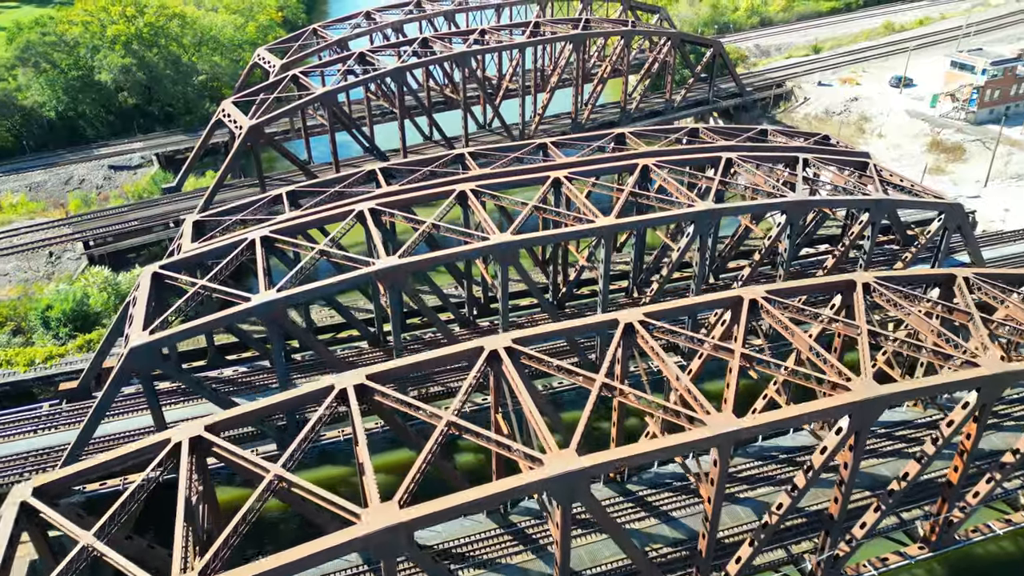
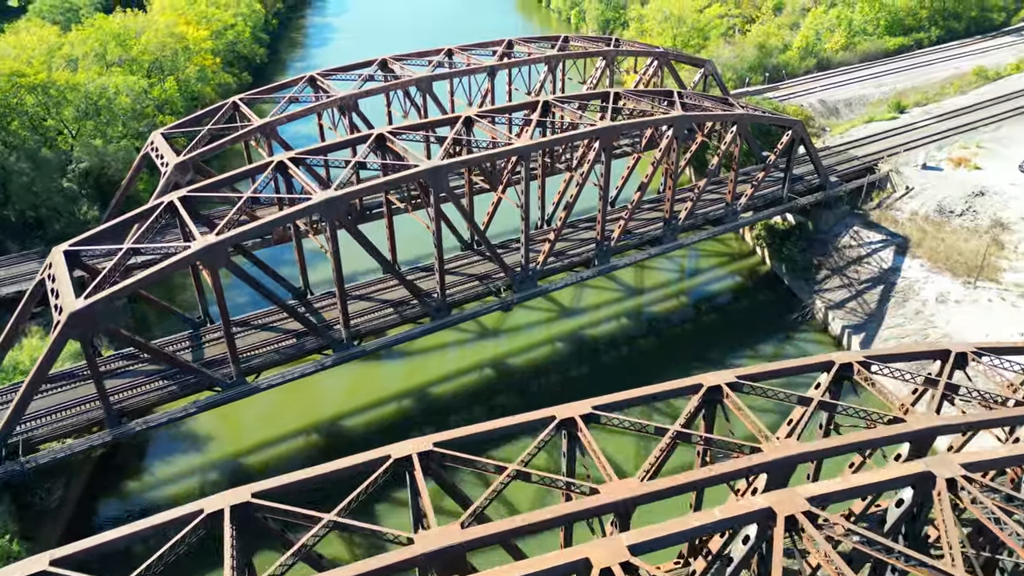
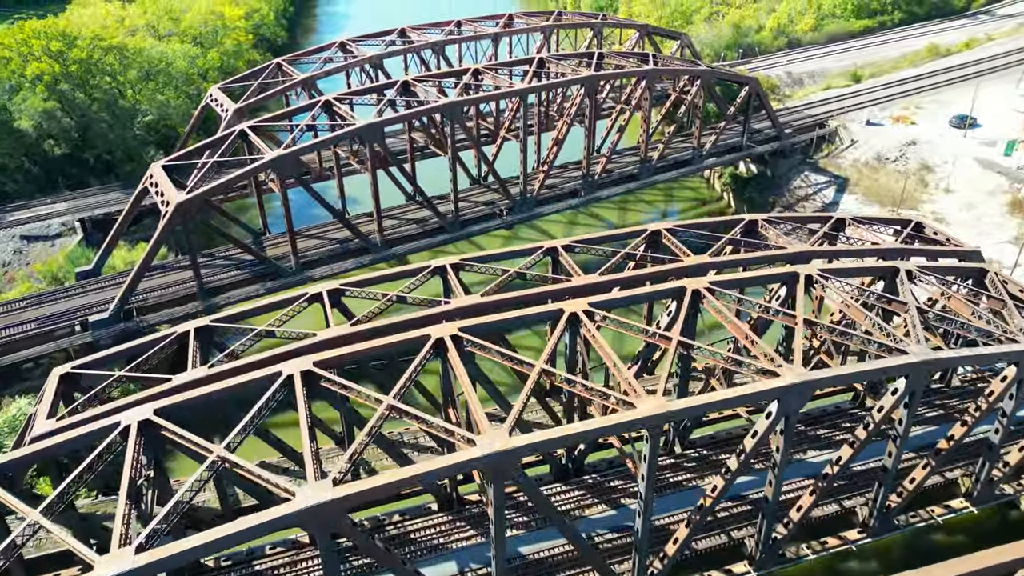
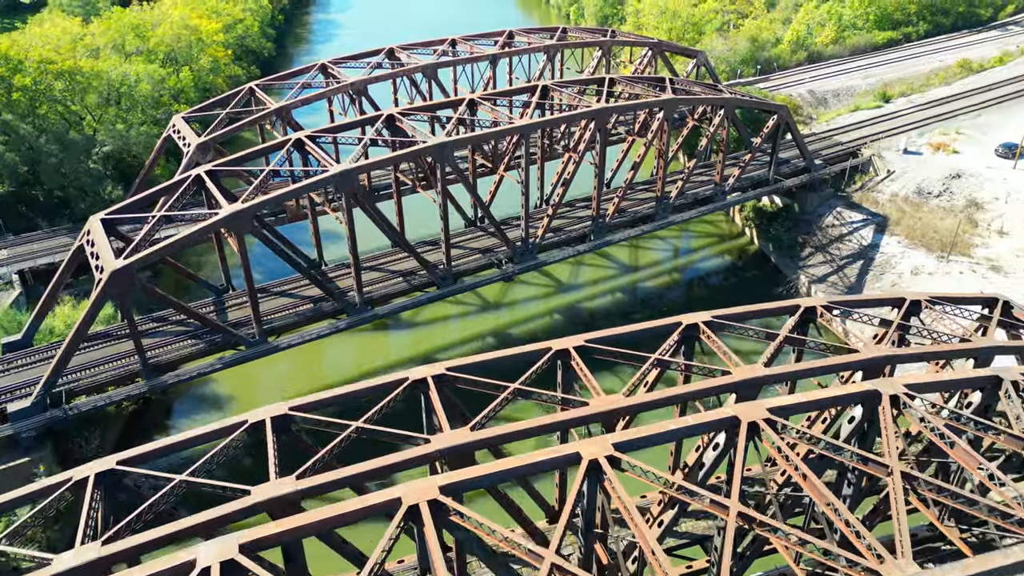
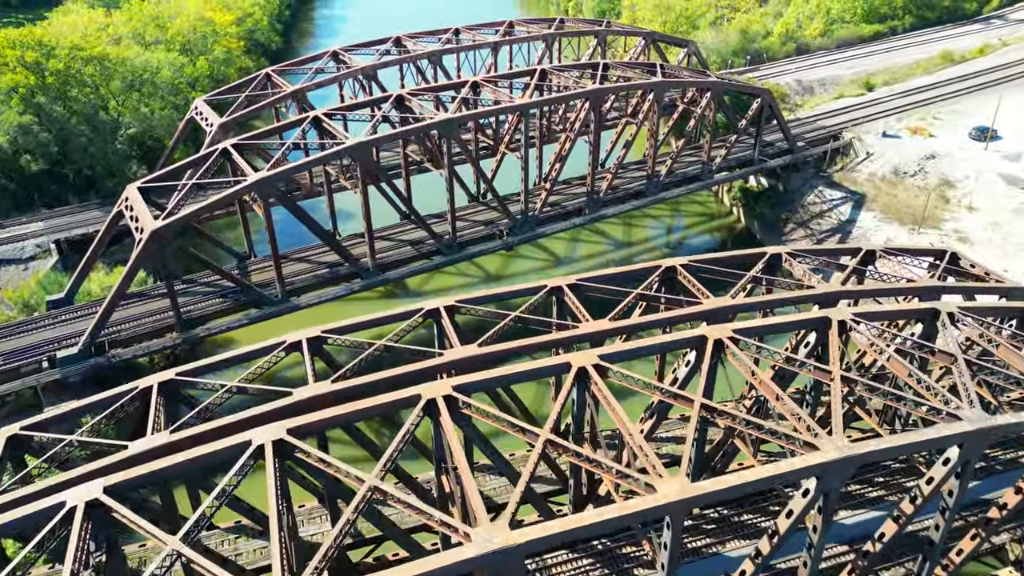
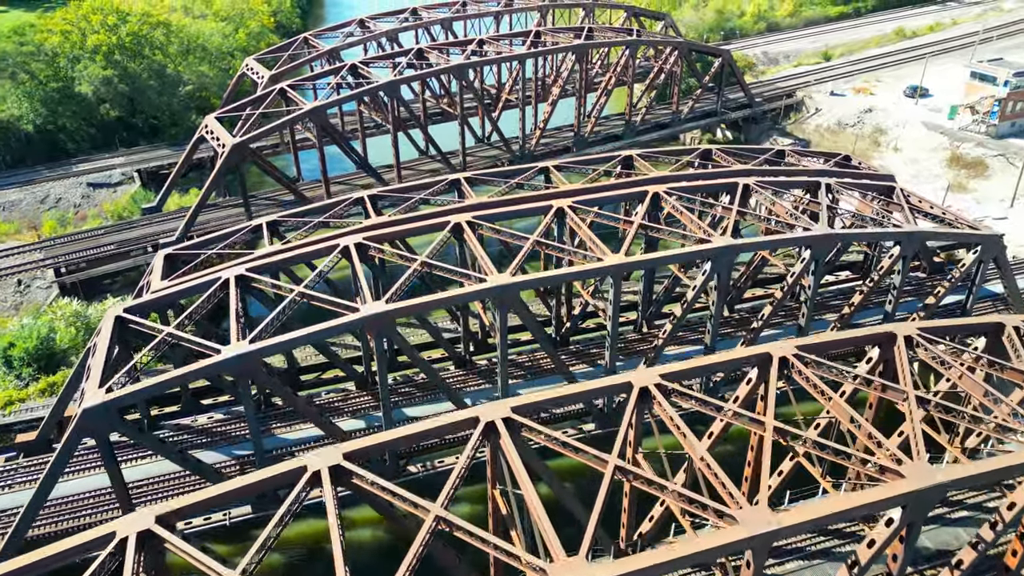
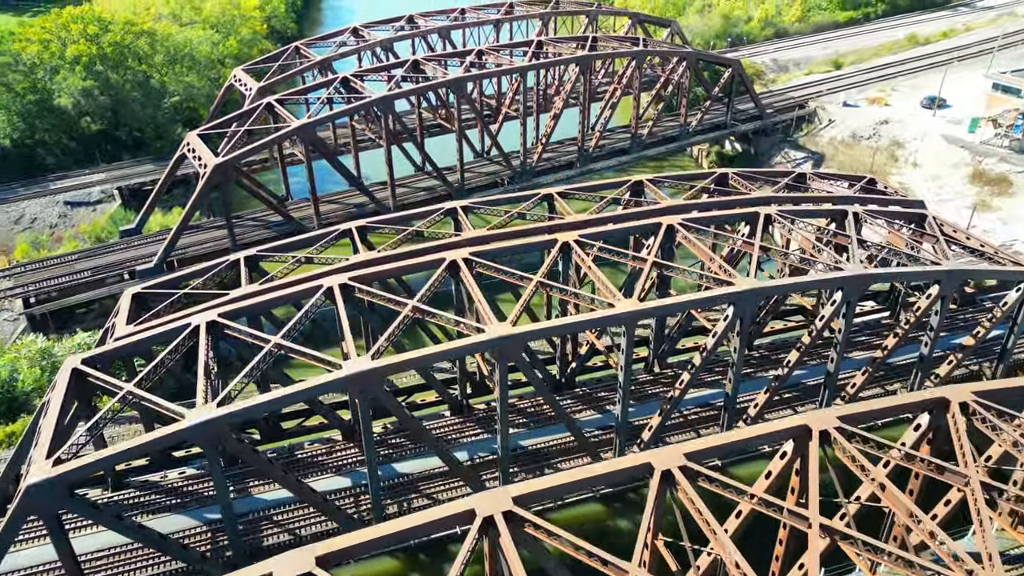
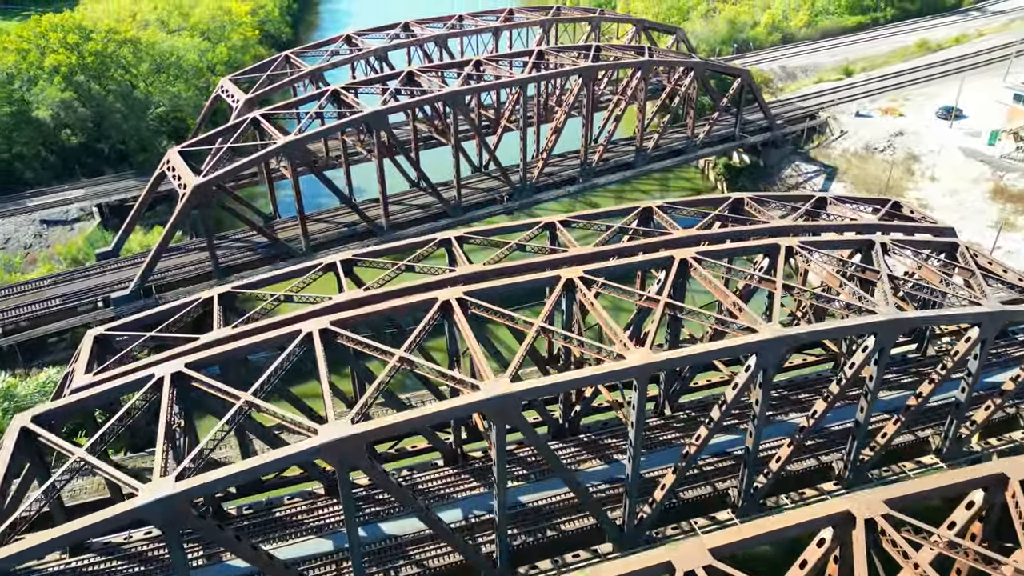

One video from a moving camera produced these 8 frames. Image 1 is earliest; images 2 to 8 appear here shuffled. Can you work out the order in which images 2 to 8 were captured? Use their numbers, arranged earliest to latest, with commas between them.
6, 7, 8, 3, 5, 4, 2
